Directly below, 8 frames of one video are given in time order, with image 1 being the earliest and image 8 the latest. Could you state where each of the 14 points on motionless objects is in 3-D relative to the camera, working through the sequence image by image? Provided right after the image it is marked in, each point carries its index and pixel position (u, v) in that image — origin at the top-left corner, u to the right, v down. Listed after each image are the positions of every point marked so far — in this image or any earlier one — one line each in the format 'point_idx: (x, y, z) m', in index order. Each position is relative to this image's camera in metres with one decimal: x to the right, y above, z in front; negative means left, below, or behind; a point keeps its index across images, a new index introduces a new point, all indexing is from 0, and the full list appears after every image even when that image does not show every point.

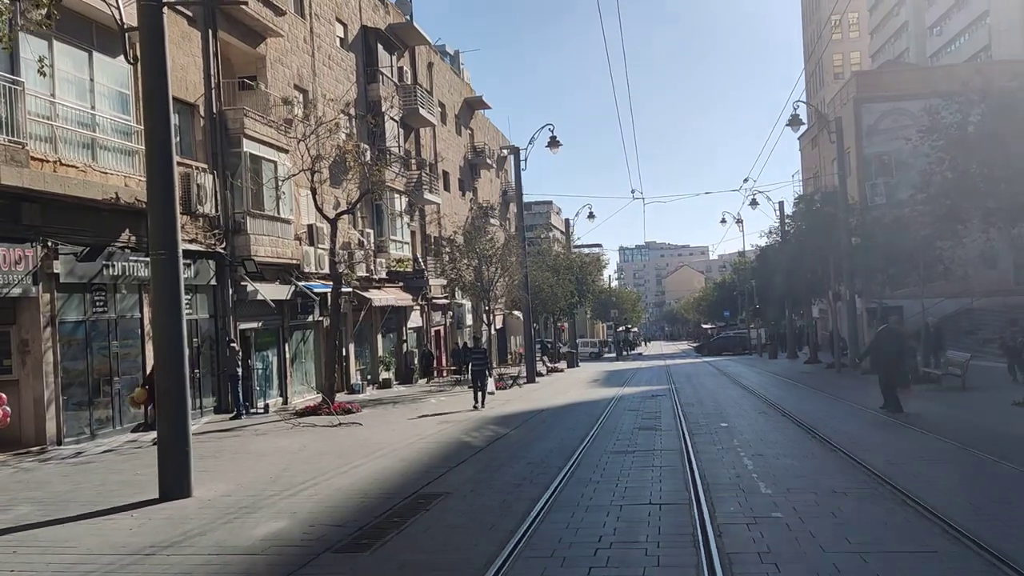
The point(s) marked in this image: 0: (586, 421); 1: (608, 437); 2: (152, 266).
0: (+1.4, -2.4, +15.5) m
1: (+1.4, -2.2, +13.0) m
2: (-3.8, +0.2, +9.4) m
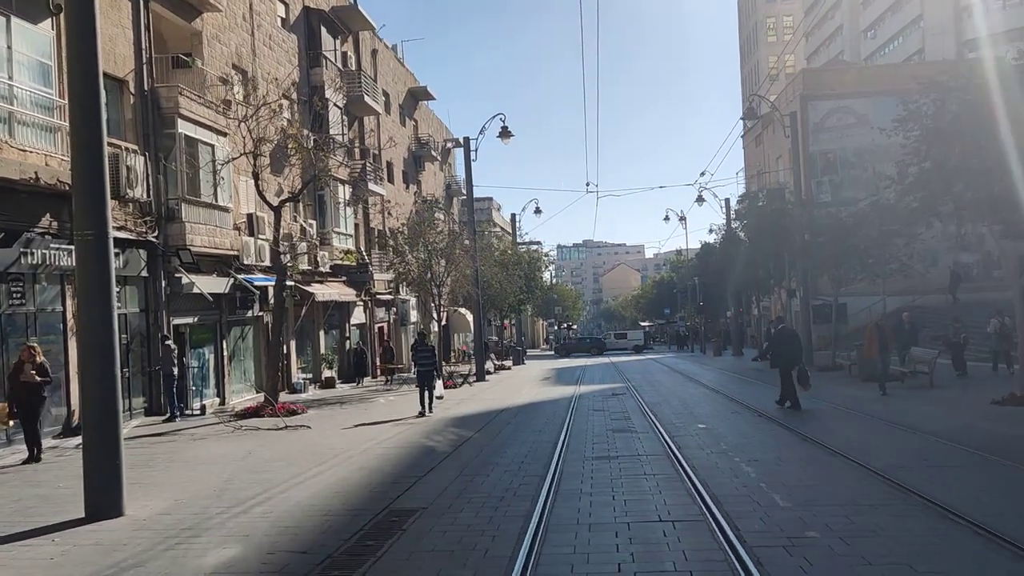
0: (+0.7, -2.3, +14.6) m
1: (+1.0, -2.1, +12.1) m
2: (-4.0, +0.4, +8.1) m
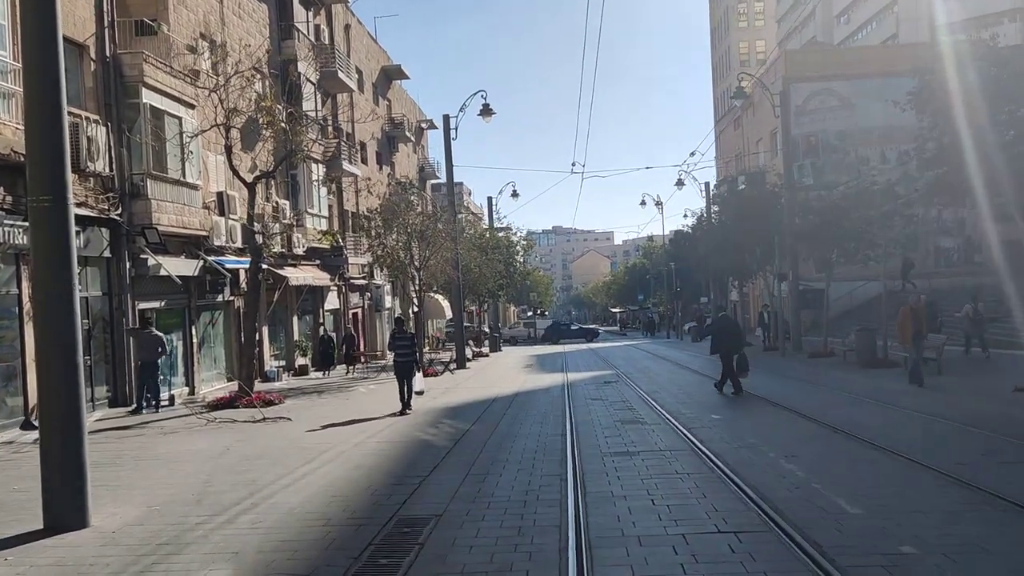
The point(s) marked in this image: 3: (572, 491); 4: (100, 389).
0: (+0.7, -2.0, +13.7) m
1: (+1.0, -1.9, +11.2) m
2: (-3.8, +0.6, +6.9) m
3: (+0.5, -1.7, +7.5) m
4: (-7.9, -1.9, +16.9) m
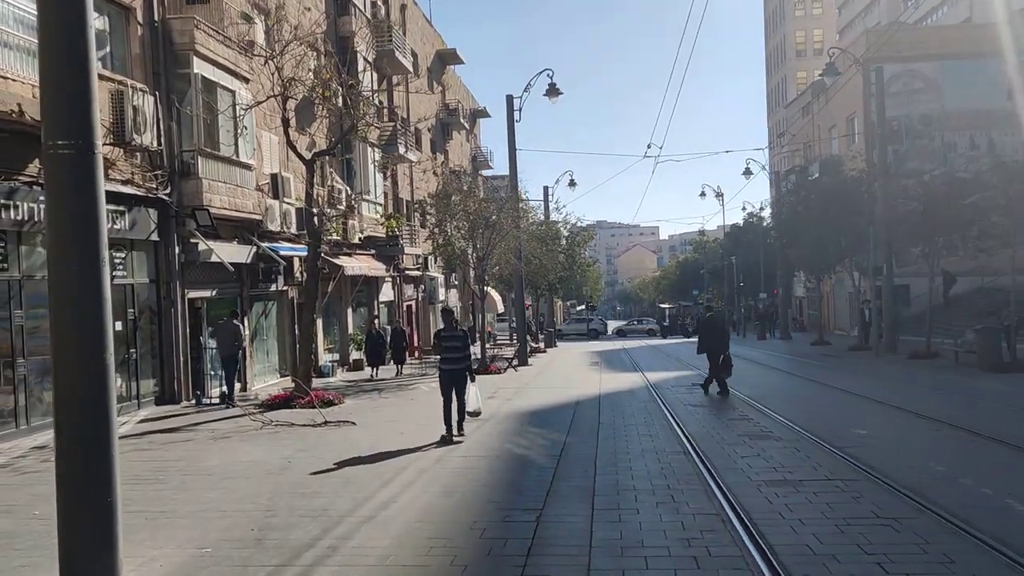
0: (+2.0, -1.8, +11.8) m
1: (+2.2, -1.7, +9.3) m
2: (-2.8, +0.7, +5.3) m
3: (+1.5, -1.6, +5.6) m
4: (-6.4, -1.7, +15.4) m
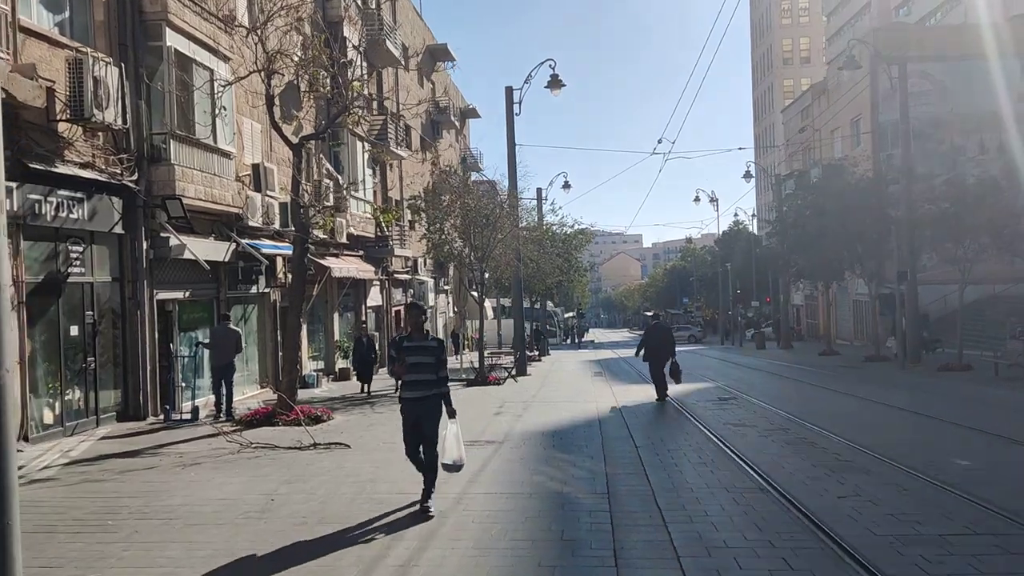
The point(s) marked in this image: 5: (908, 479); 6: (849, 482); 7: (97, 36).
0: (+2.3, -1.8, +10.1) m
1: (+2.5, -1.7, +7.5) m
2: (-2.3, +0.8, +3.4) m
3: (+1.9, -1.6, +3.9) m
4: (-6.2, -1.7, +13.5) m
5: (+3.6, -1.7, +7.9) m
6: (+3.0, -1.7, +7.8) m
7: (-6.3, +3.8, +13.4) m
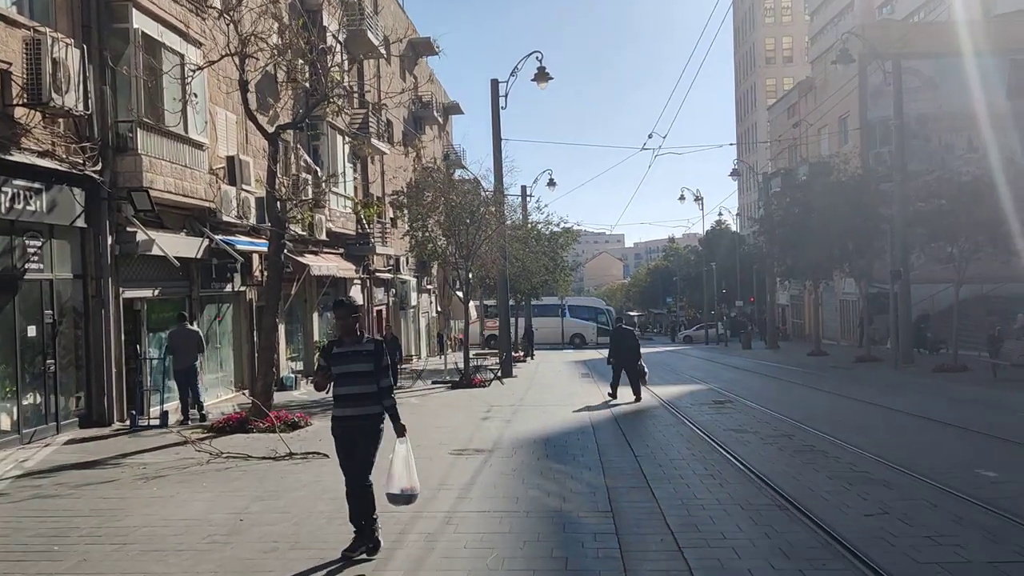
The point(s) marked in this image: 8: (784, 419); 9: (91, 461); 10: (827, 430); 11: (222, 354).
0: (+2.2, -1.8, +9.4) m
1: (+2.5, -1.7, +6.9) m
2: (-2.3, +0.8, +2.7) m
3: (+2.0, -1.6, +3.2) m
4: (-6.4, -1.7, +12.6) m
5: (+3.5, -1.7, +7.3) m
6: (+2.9, -1.7, +7.1) m
7: (-6.5, +3.9, +12.6) m
8: (+4.0, -1.9, +12.9) m
9: (-4.8, -2.0, +10.1) m
10: (+4.2, -1.9, +11.7) m
11: (-5.8, -1.3, +17.7) m
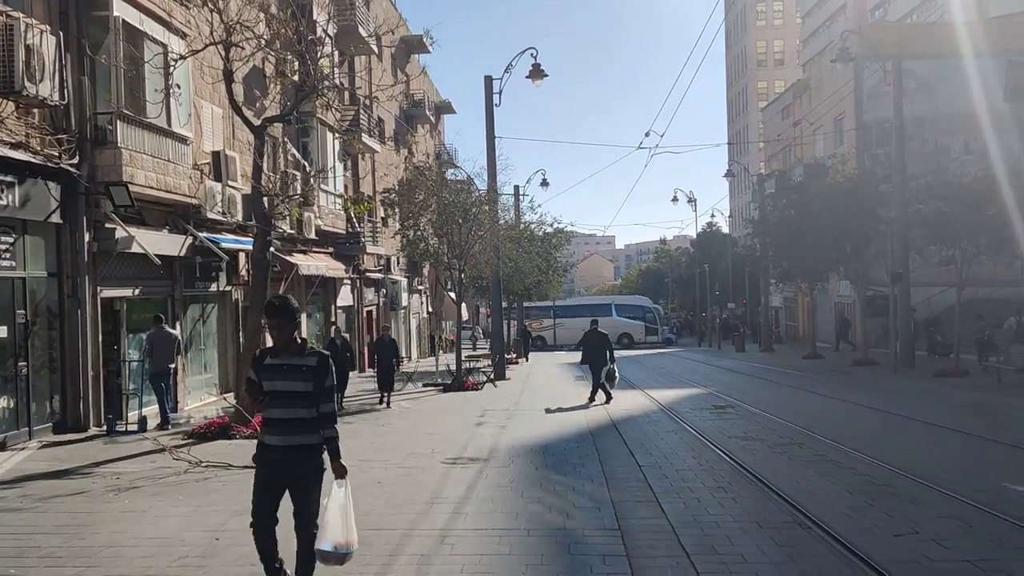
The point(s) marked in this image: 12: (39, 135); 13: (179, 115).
0: (+2.2, -1.8, +8.9) m
1: (+2.5, -1.7, +6.4) m
2: (-2.2, +0.8, +2.1) m
3: (+2.0, -1.6, +2.7) m
4: (-6.4, -1.6, +12.0) m
5: (+3.5, -1.7, +6.8) m
6: (+2.9, -1.7, +6.7) m
7: (-6.5, +3.9, +12.0) m
8: (+3.9, -2.0, +12.5) m
9: (-4.9, -1.9, +9.5) m
10: (+4.1, -1.9, +11.2) m
11: (-6.0, -1.3, +17.1) m
12: (-6.3, +2.0, +11.6) m
13: (-5.6, +2.9, +14.8) m
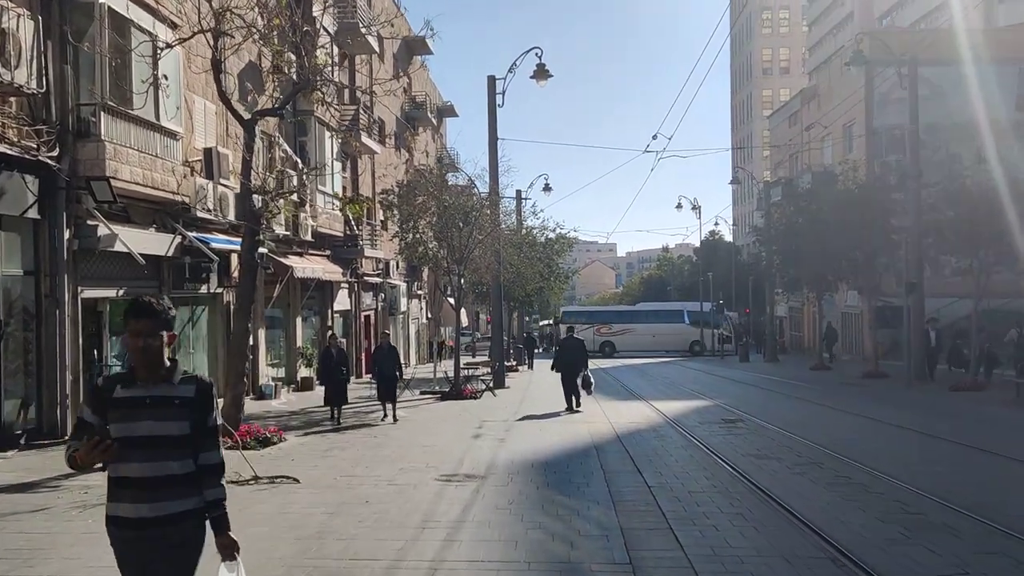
0: (+2.2, -1.9, +8.2) m
1: (+2.5, -1.8, +5.7) m
2: (-2.2, +0.8, +1.5) m
3: (+2.0, -1.6, +2.1) m
4: (-6.4, -1.6, +11.4) m
5: (+3.5, -1.8, +6.1) m
6: (+2.9, -1.8, +6.0) m
7: (-6.5, +3.9, +11.4) m
8: (+3.9, -2.1, +11.8) m
9: (-4.9, -1.9, +8.8) m
10: (+4.1, -2.0, +10.6) m
11: (-5.9, -1.4, +16.4) m
12: (-6.2, +2.0, +11.0) m
13: (-5.6, +2.9, +14.2) m
